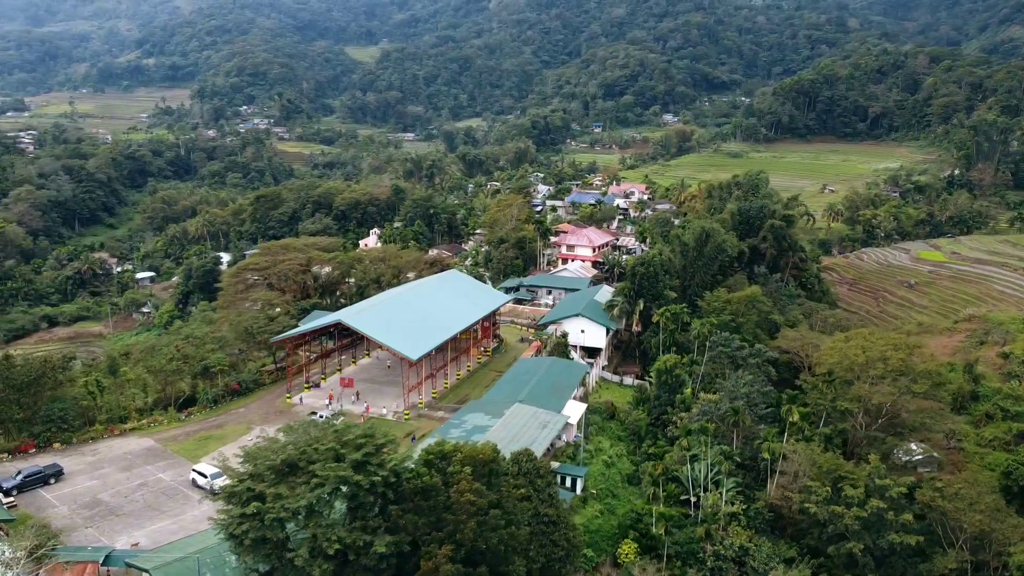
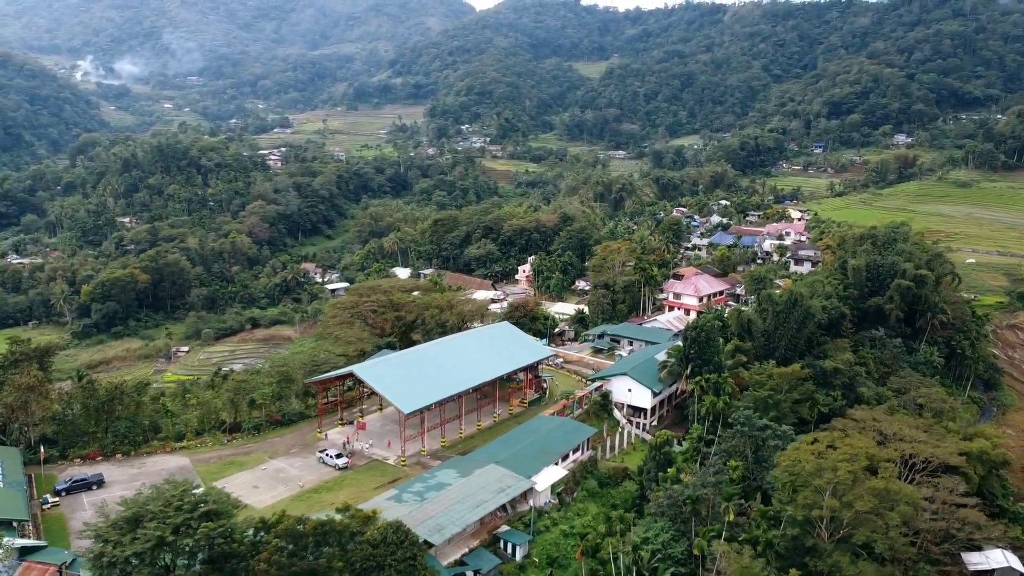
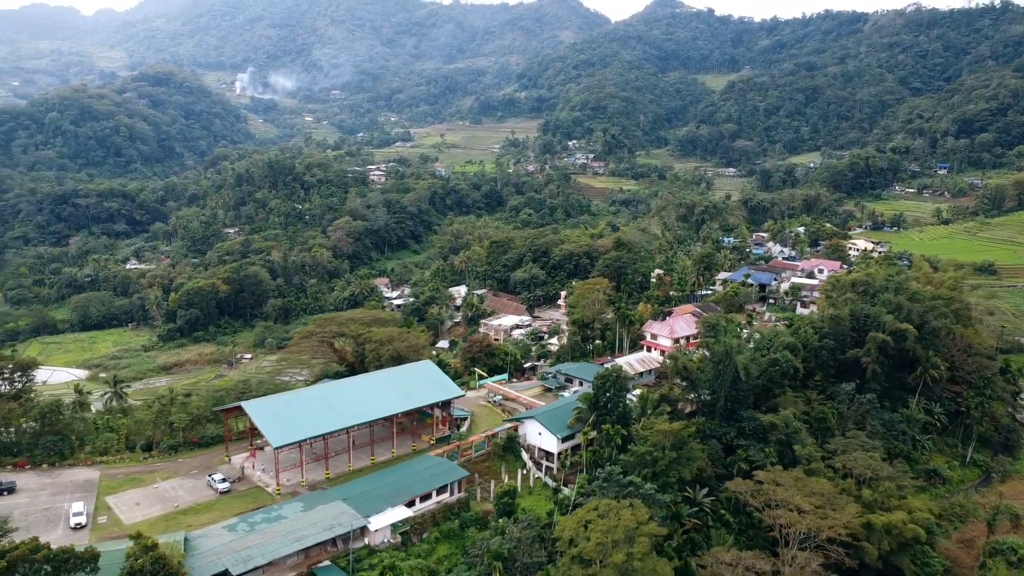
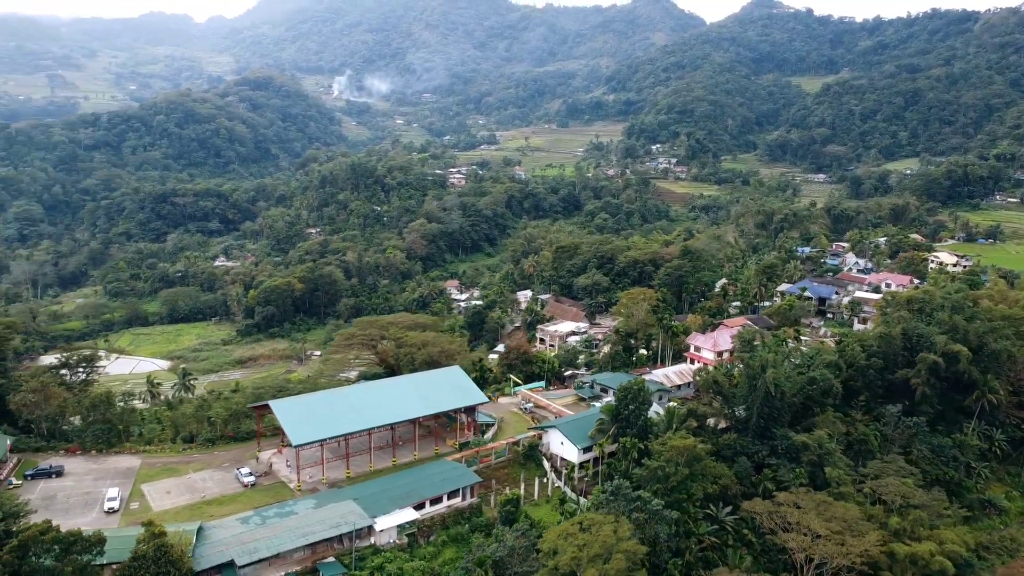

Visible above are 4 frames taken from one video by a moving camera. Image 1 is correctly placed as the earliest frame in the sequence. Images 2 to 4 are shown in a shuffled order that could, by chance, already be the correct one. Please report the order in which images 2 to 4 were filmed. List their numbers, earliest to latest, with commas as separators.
2, 3, 4
